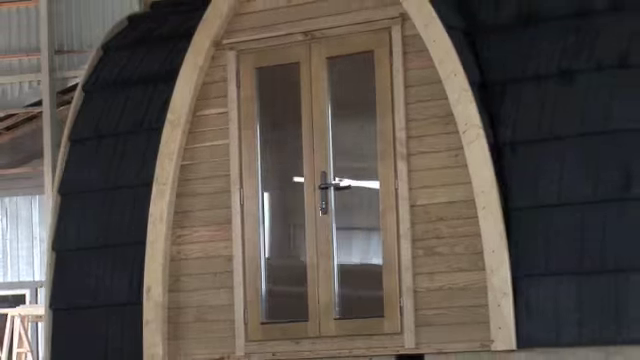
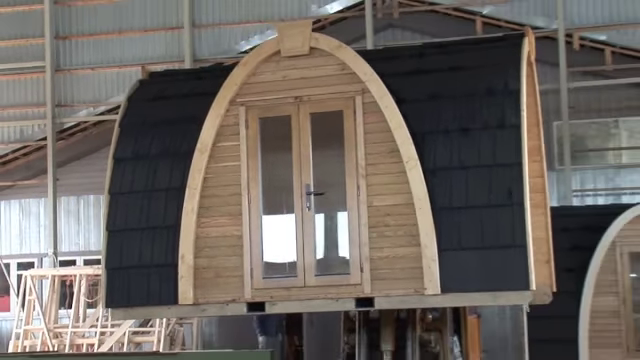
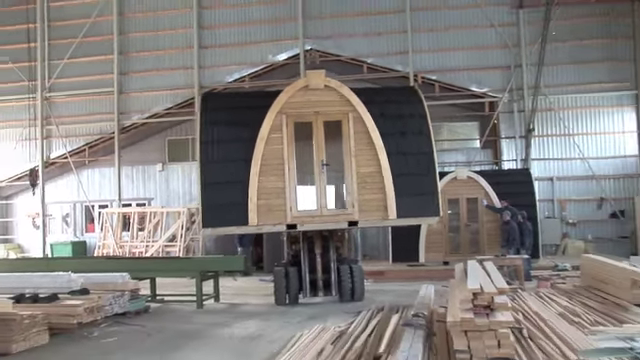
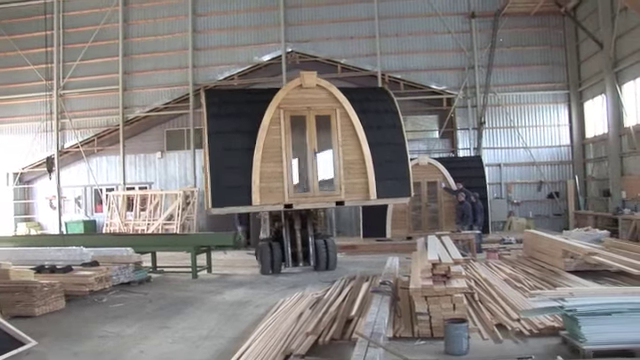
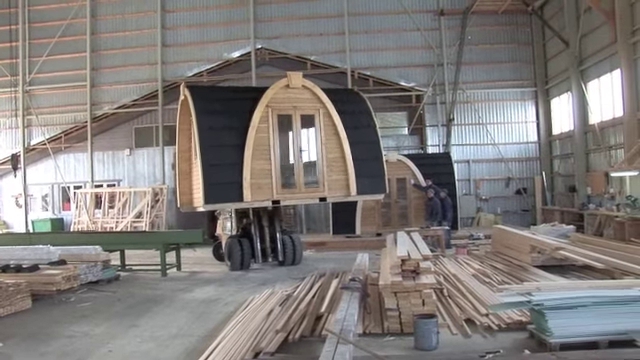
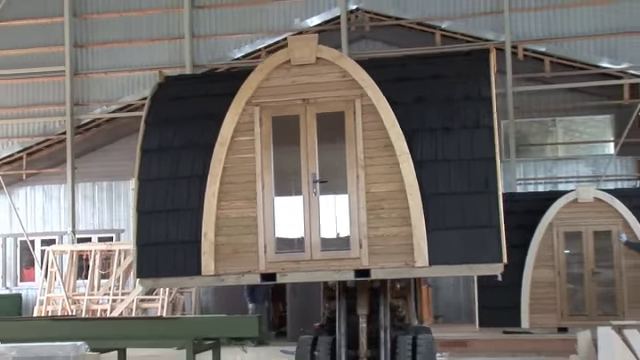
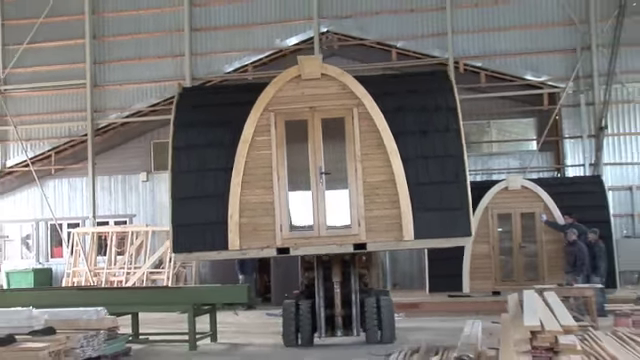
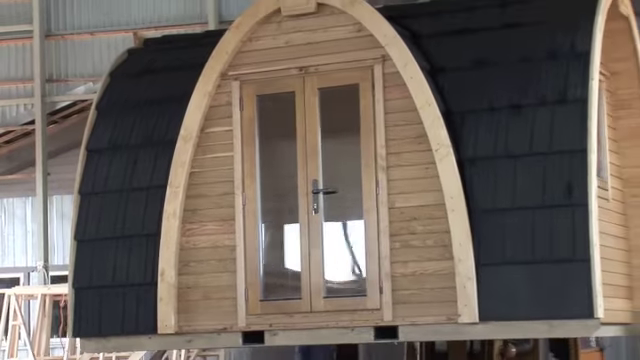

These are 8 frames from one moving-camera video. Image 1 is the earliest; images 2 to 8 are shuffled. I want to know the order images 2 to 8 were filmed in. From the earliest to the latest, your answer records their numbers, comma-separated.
8, 2, 6, 7, 3, 4, 5
